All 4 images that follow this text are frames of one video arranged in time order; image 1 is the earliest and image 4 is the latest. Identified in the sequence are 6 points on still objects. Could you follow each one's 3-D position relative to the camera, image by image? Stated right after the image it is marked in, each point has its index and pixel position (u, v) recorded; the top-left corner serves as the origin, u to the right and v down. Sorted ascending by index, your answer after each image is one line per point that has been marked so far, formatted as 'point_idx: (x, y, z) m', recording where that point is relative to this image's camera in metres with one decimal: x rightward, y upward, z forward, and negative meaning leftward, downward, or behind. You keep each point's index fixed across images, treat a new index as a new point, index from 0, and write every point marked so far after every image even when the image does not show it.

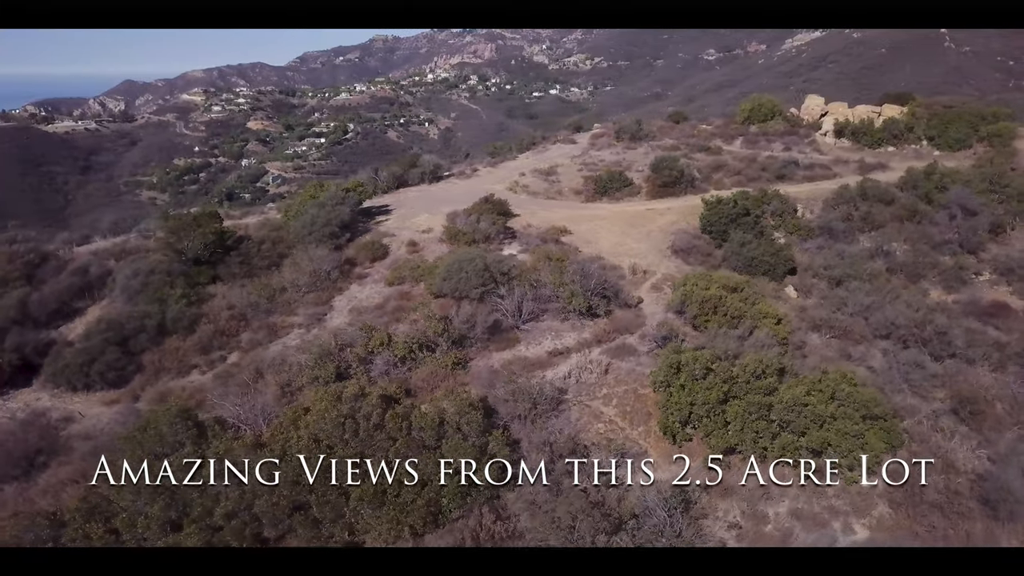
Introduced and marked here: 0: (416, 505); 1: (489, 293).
0: (-0.7, -1.7, +6.7) m
1: (-0.3, -0.1, +10.3) m
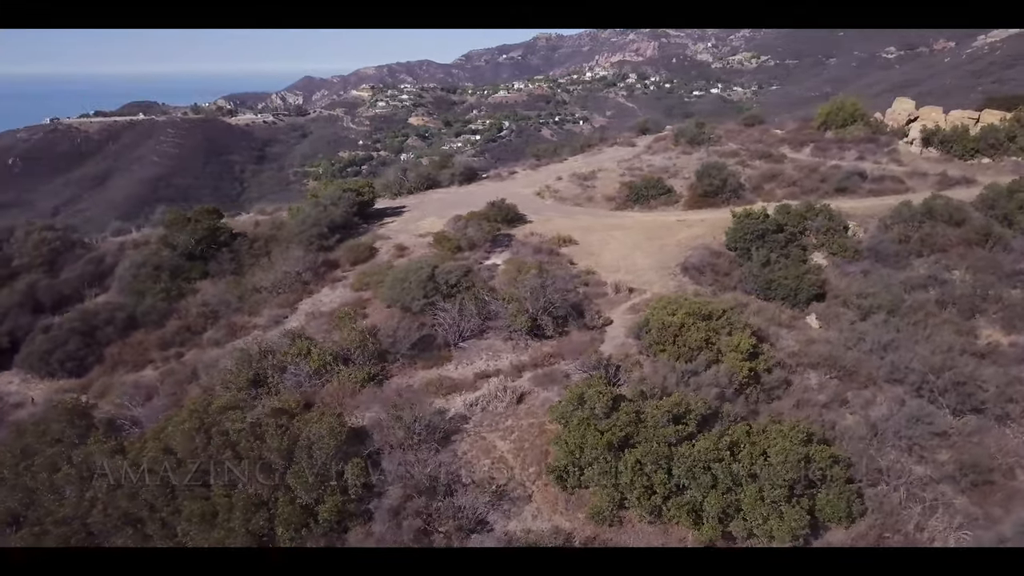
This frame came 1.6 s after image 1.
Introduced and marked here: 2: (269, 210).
0: (-2.0, -1.8, +6.3) m
1: (-0.9, -0.2, +9.7) m
2: (-4.3, +1.4, +14.7) m
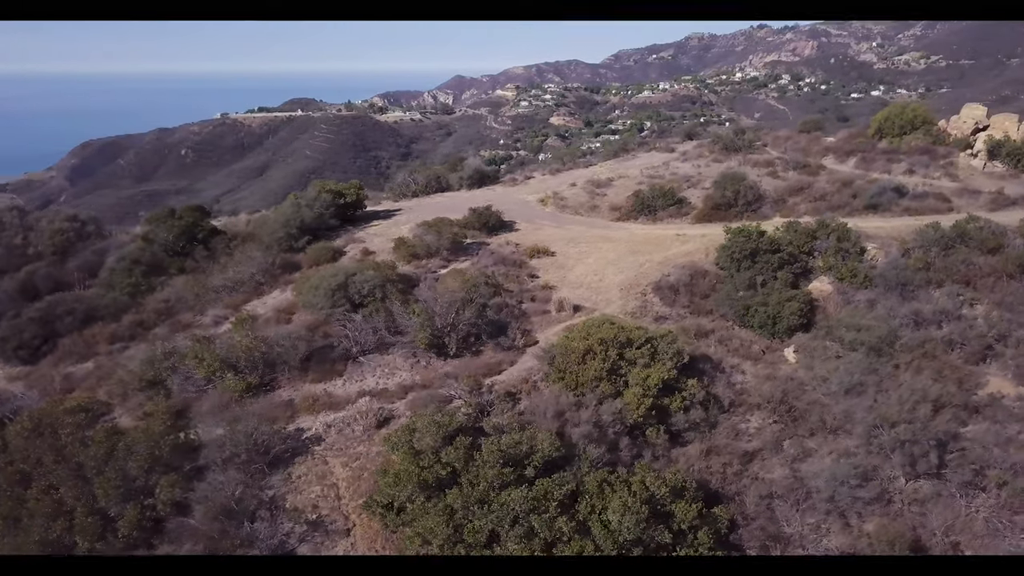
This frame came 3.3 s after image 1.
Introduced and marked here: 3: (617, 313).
0: (-3.6, -1.9, +6.2) m
1: (-1.9, -0.3, +9.3) m
2: (-4.3, +1.4, +14.8) m
3: (+1.3, -0.3, +10.3) m
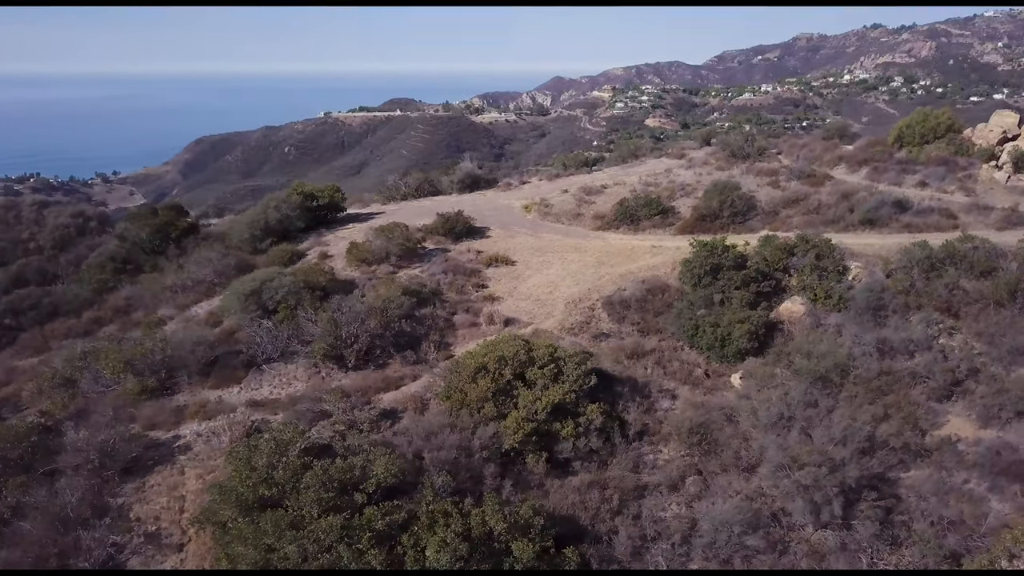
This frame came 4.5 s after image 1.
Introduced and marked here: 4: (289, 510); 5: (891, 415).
0: (-5.0, -1.9, +6.3) m
1: (-2.8, -0.4, +9.2) m
2: (-4.5, +1.4, +14.9) m
3: (+0.5, -0.5, +9.8) m
4: (-1.6, -1.7, +6.1) m
5: (+3.8, -1.3, +8.3) m
